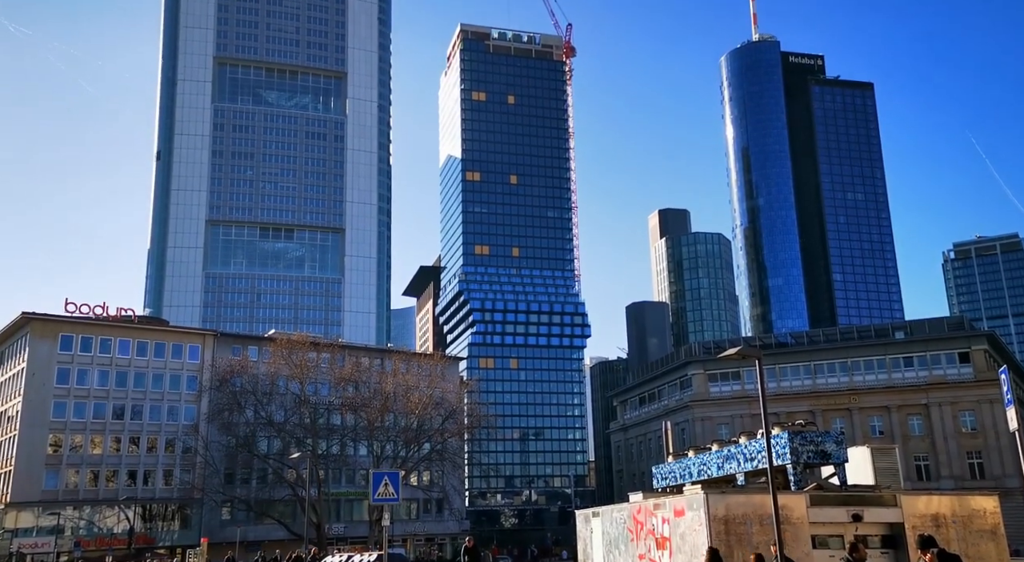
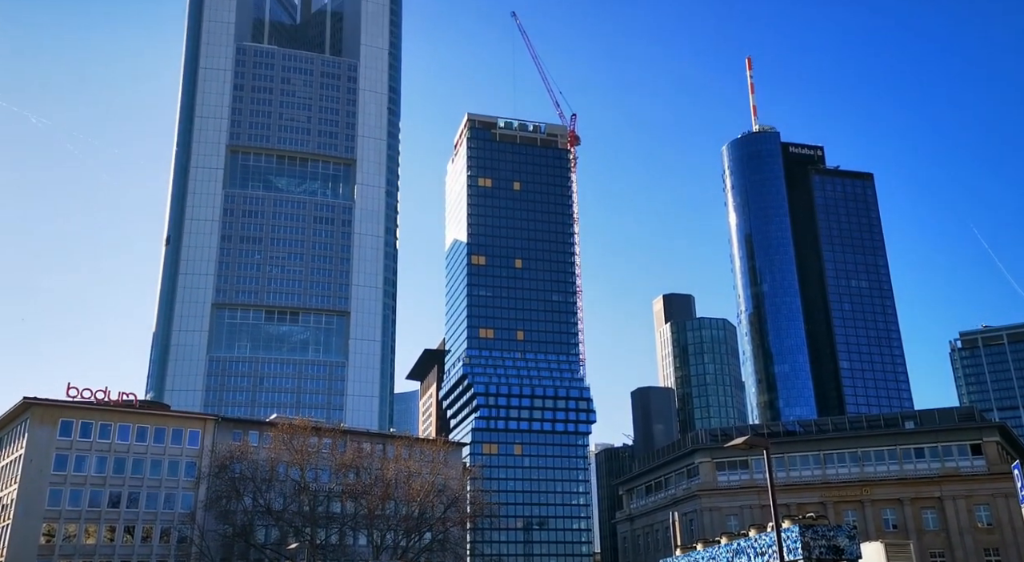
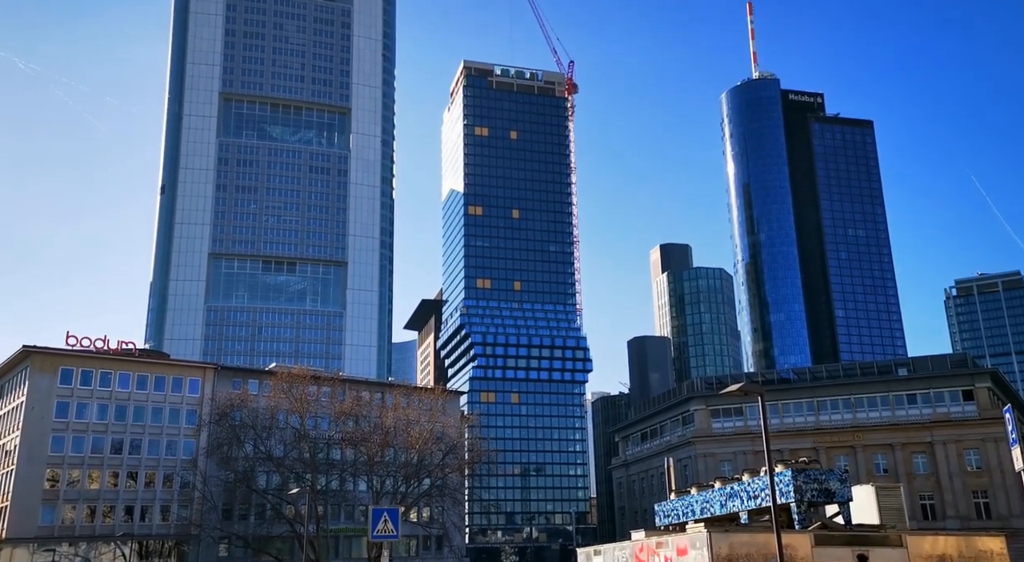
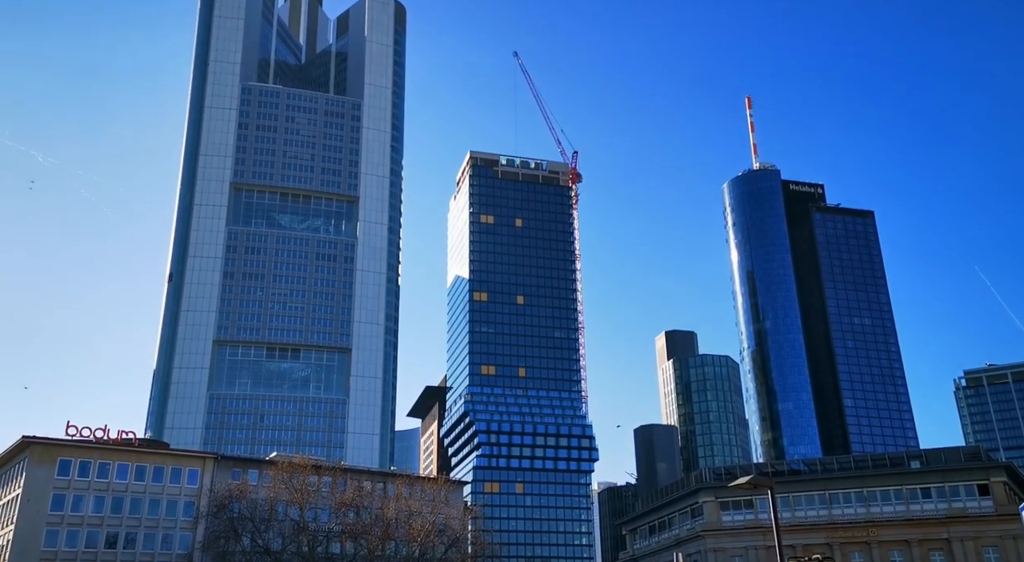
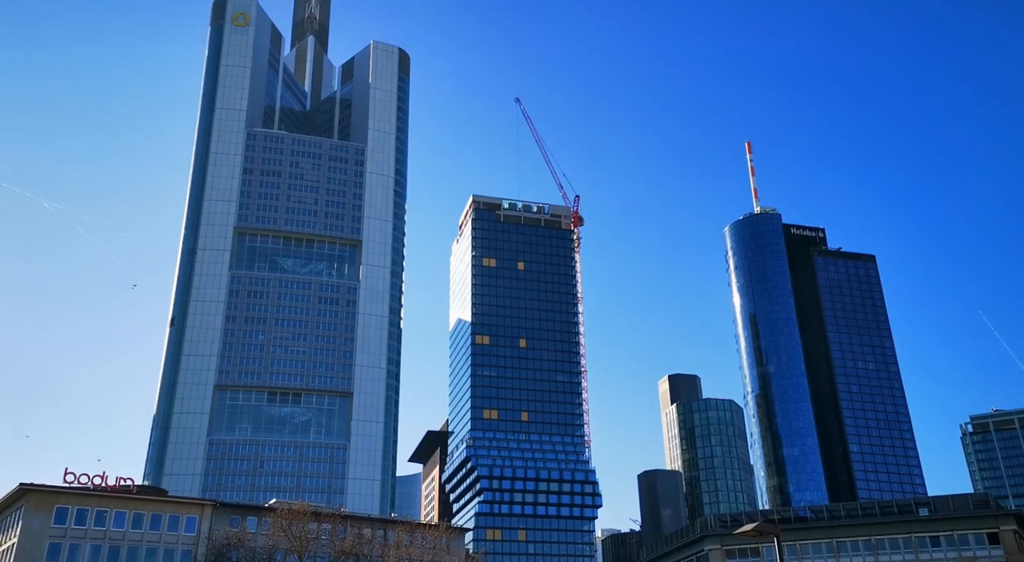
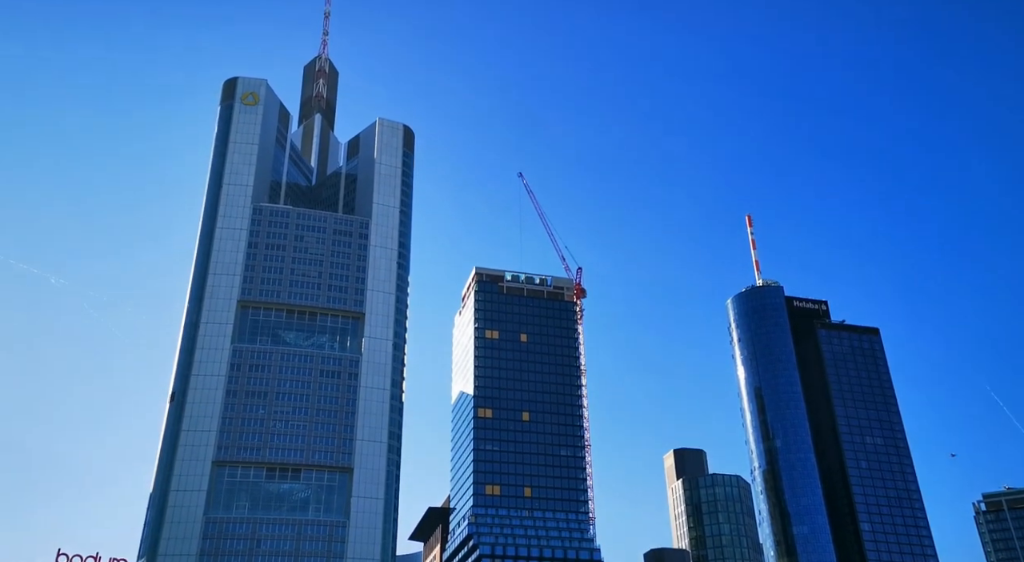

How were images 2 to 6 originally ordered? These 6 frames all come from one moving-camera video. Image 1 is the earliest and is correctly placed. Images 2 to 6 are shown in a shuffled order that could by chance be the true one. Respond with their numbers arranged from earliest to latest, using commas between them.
3, 2, 4, 5, 6
